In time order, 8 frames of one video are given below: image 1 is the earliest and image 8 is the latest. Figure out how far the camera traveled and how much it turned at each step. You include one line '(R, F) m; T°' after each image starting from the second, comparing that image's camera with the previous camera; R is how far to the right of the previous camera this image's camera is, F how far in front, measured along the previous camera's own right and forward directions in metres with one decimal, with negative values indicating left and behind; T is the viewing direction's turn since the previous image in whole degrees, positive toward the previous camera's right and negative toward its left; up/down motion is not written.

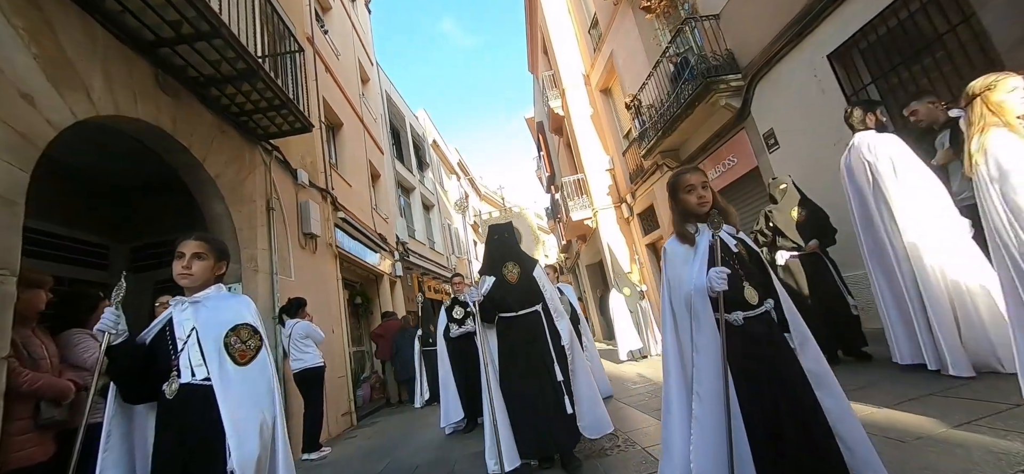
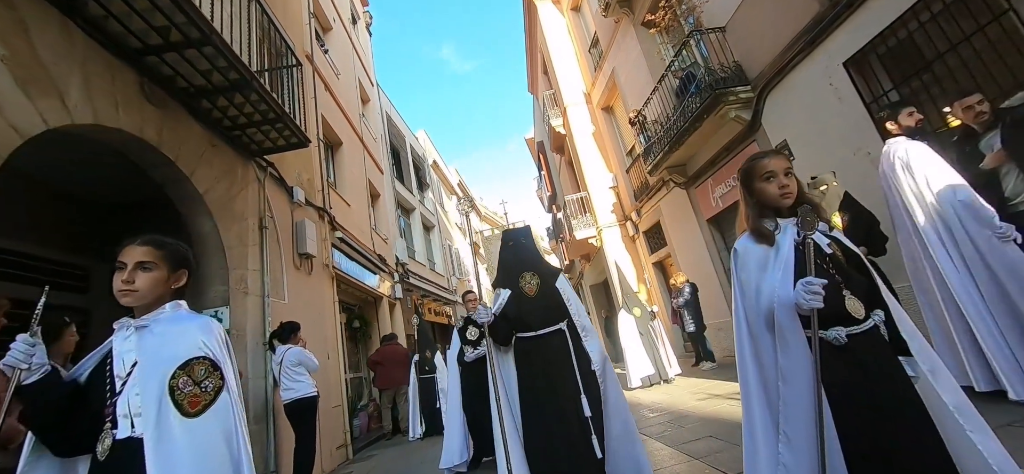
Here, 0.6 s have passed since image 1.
(-0.1, +0.3) m; 0°
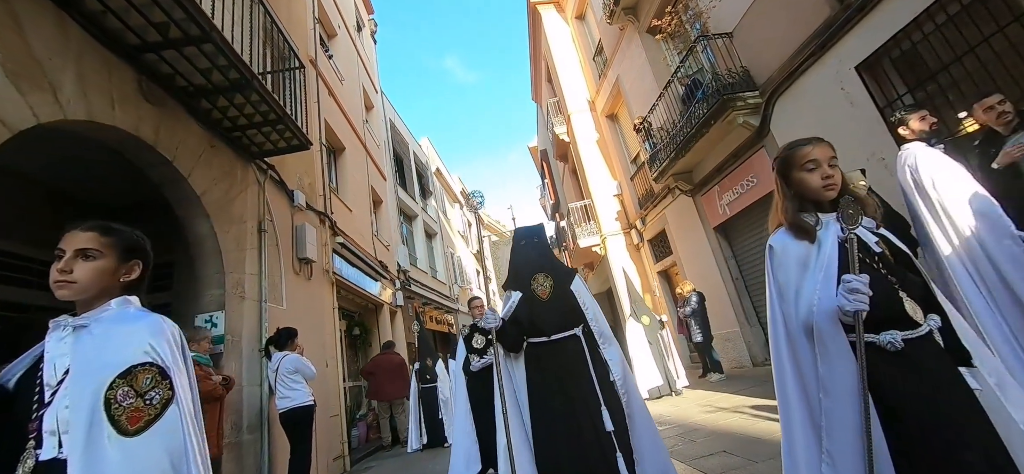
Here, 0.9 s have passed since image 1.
(0.0, +0.1) m; 0°
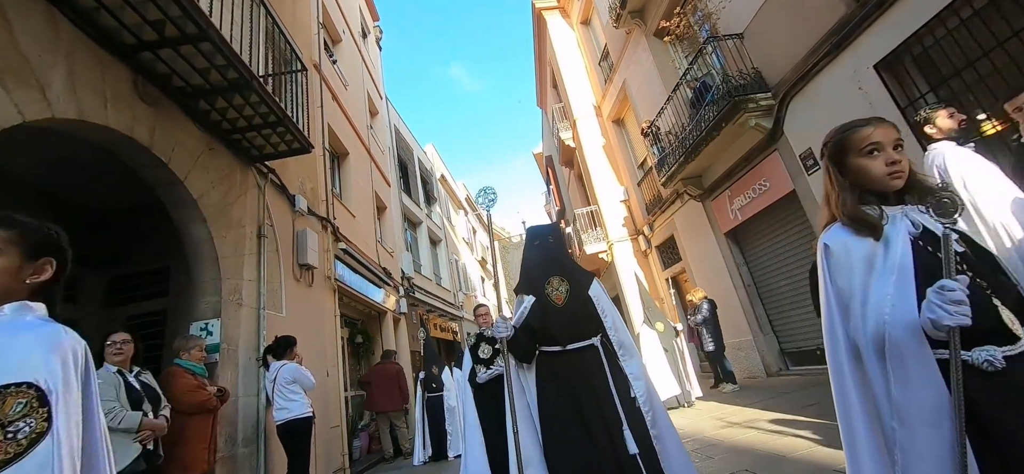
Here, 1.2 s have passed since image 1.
(0.0, +0.2) m; -1°
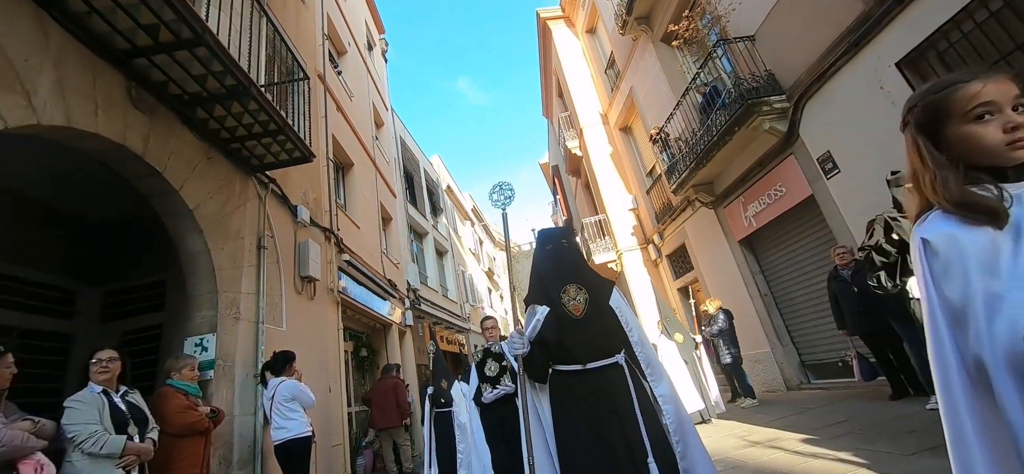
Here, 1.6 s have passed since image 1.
(0.0, +0.2) m; -1°
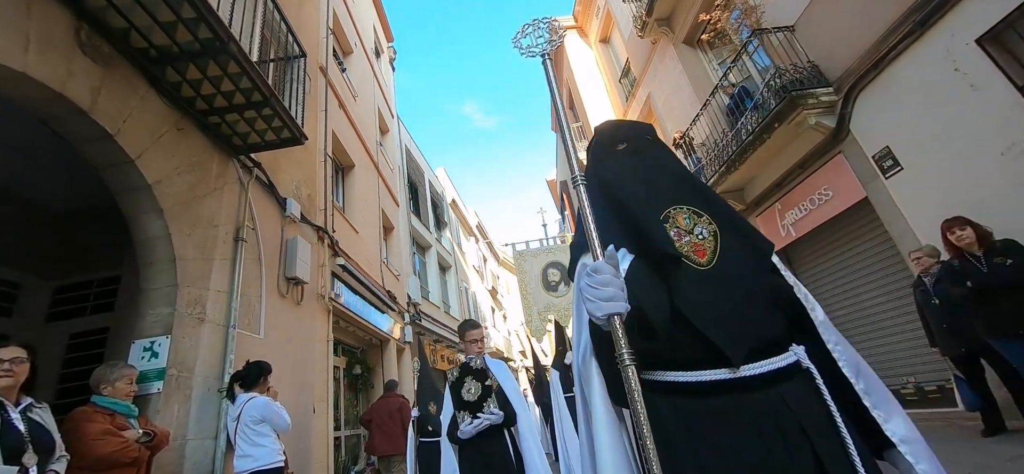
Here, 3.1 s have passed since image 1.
(-0.2, +0.7) m; 0°
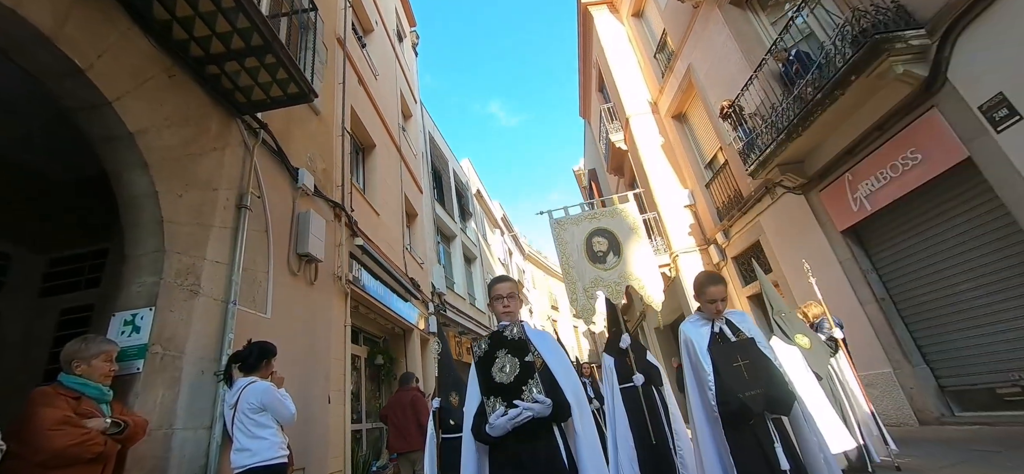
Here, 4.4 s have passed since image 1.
(-0.1, +0.6) m; -3°
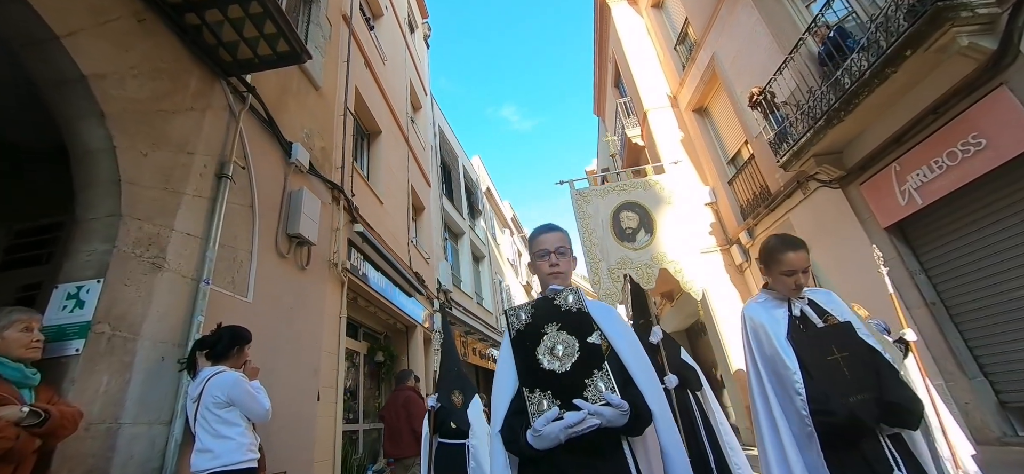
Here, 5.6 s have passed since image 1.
(0.0, +0.4) m; -1°
